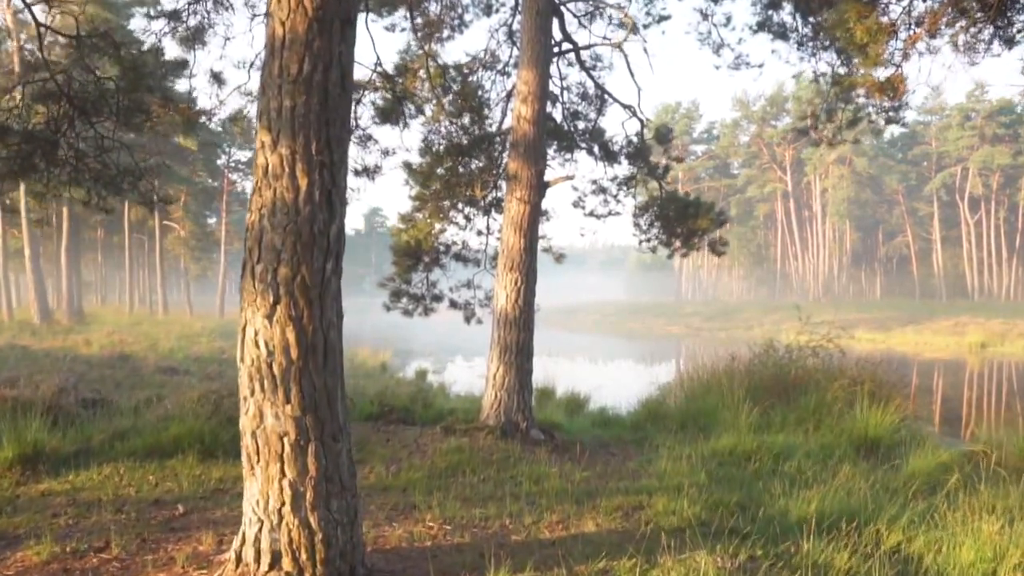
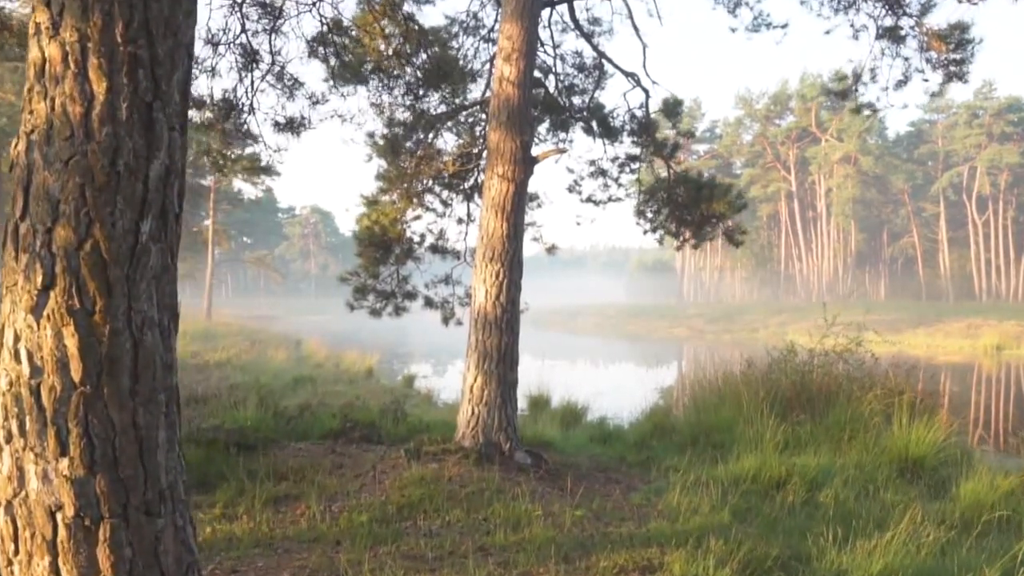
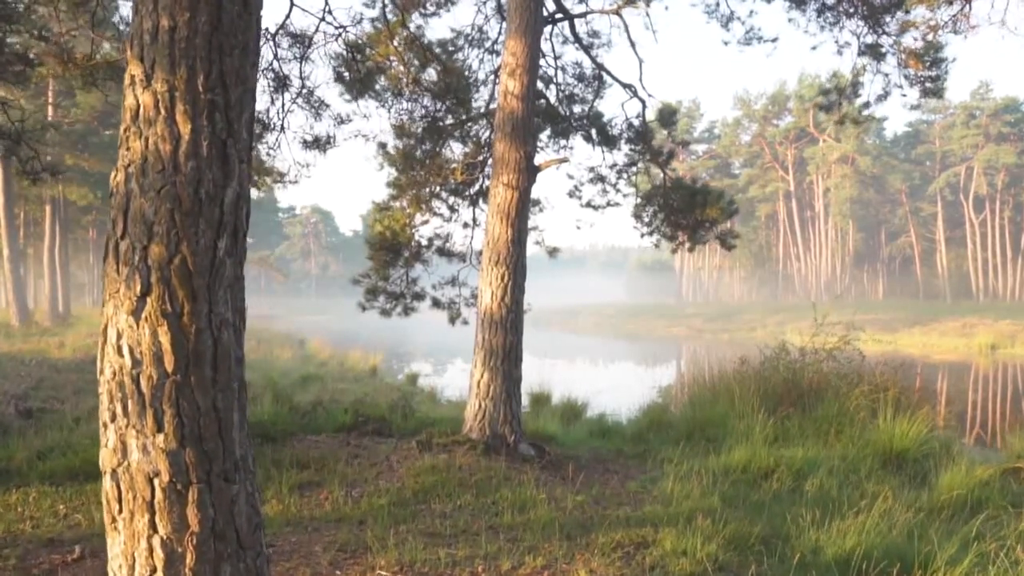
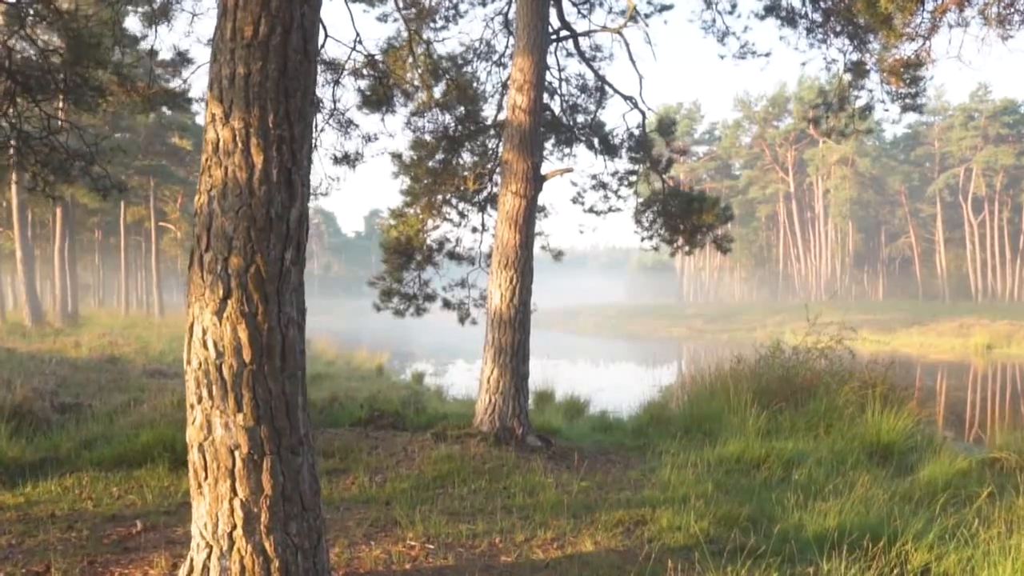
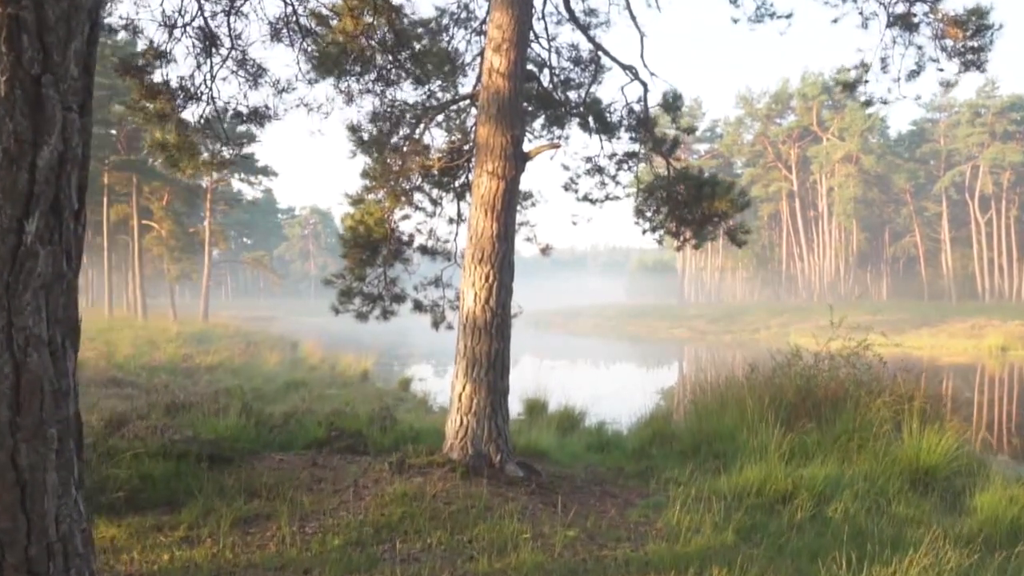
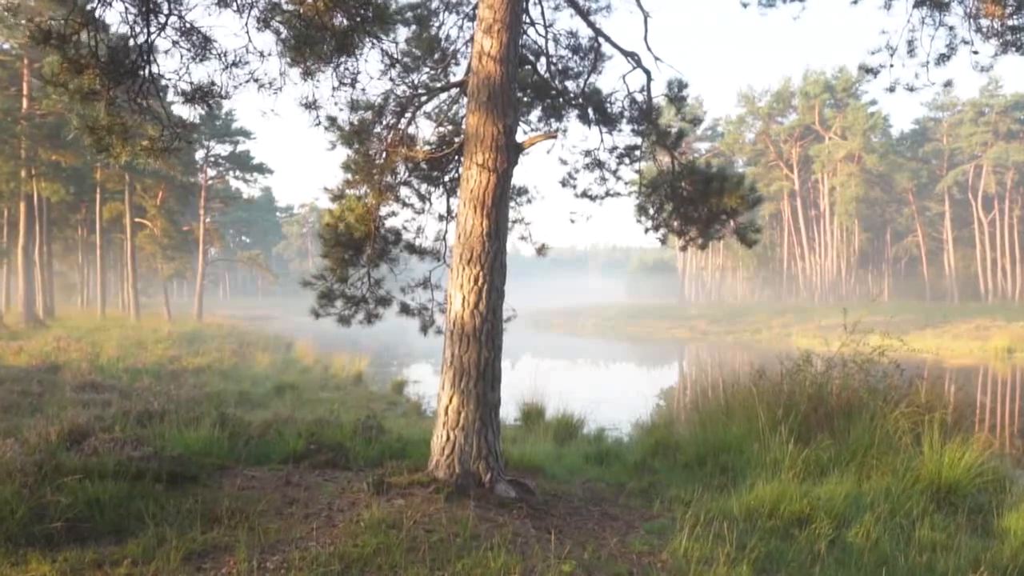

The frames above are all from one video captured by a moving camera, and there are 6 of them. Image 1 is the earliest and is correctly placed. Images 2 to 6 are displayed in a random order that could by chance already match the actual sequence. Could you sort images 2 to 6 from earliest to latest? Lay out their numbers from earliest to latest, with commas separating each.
4, 3, 2, 5, 6
